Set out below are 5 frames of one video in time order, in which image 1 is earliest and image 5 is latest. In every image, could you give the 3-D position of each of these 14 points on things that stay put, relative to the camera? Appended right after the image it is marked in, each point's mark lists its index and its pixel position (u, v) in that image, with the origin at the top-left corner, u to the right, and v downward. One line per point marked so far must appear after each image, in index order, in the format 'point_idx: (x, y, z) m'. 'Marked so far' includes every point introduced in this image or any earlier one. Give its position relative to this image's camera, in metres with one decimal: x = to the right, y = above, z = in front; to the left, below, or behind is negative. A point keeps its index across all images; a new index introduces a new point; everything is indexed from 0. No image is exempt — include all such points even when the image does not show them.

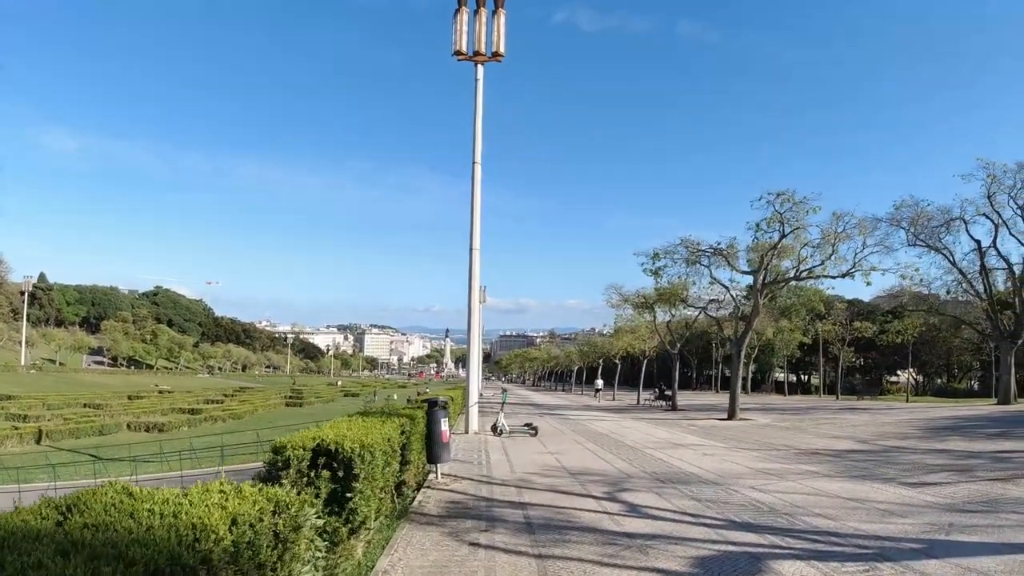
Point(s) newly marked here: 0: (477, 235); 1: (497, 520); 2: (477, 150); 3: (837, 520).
0: (-1.0, +1.5, +18.3) m
1: (-0.2, -2.5, +7.3) m
2: (-1.0, +3.9, +19.3) m
3: (+3.8, -2.7, +7.8) m
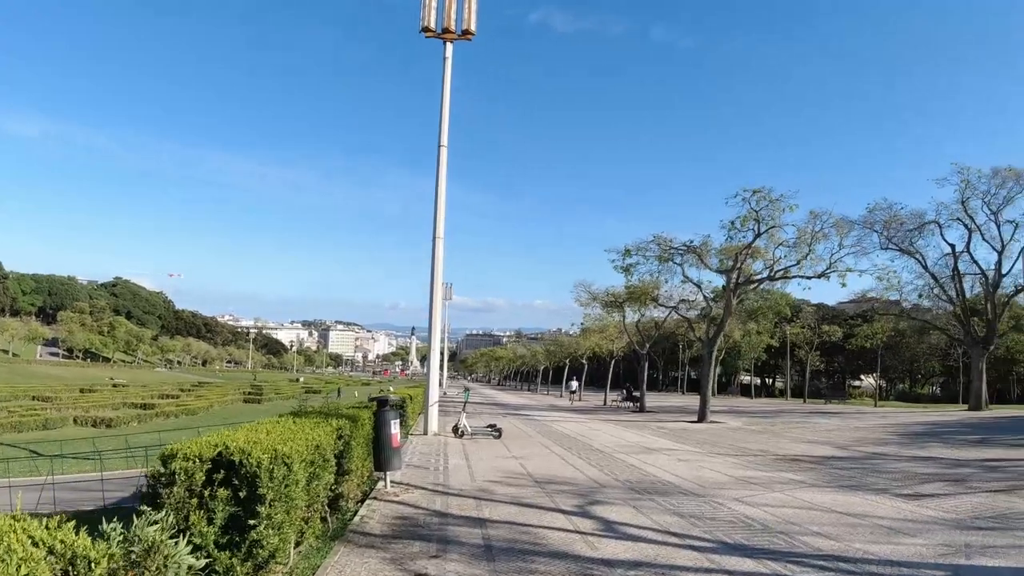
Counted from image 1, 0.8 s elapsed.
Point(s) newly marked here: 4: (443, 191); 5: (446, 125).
0: (-1.8, +1.7, +17.1) m
1: (-0.6, -2.3, +6.2) m
2: (-1.9, +4.2, +18.1) m
3: (+3.3, -2.6, +6.9) m
4: (-1.8, +2.5, +17.3) m
5: (-1.8, +4.4, +18.4) m
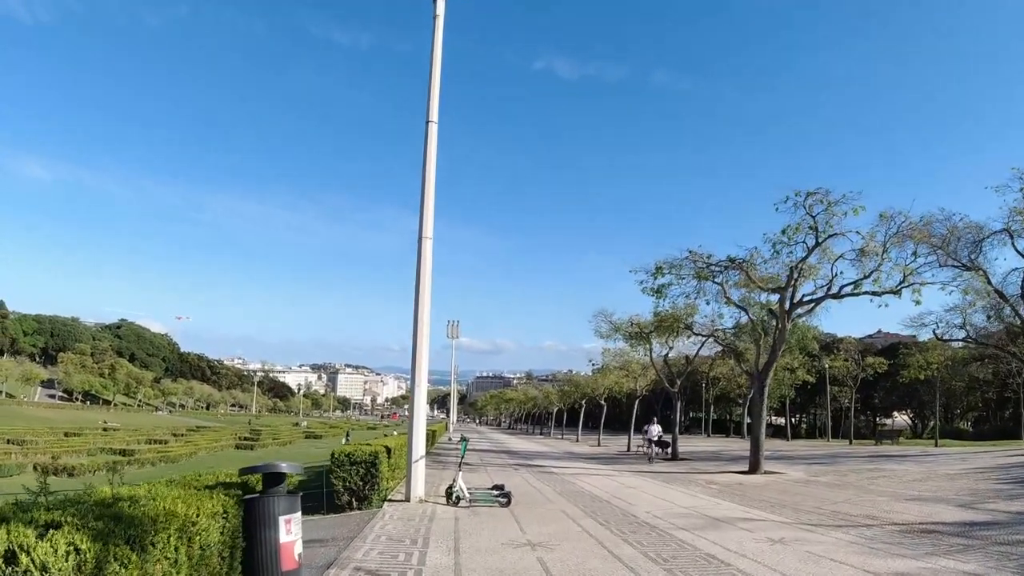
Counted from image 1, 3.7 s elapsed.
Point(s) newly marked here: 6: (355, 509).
0: (-1.6, +1.4, +13.1) m
1: (-0.5, -1.9, +1.9) m
2: (-1.7, +3.8, +14.3) m
3: (+3.4, -2.2, +2.6) m
4: (-1.6, +2.2, +13.3) m
5: (-1.6, +4.1, +14.6) m
6: (-2.6, -3.7, +11.4) m
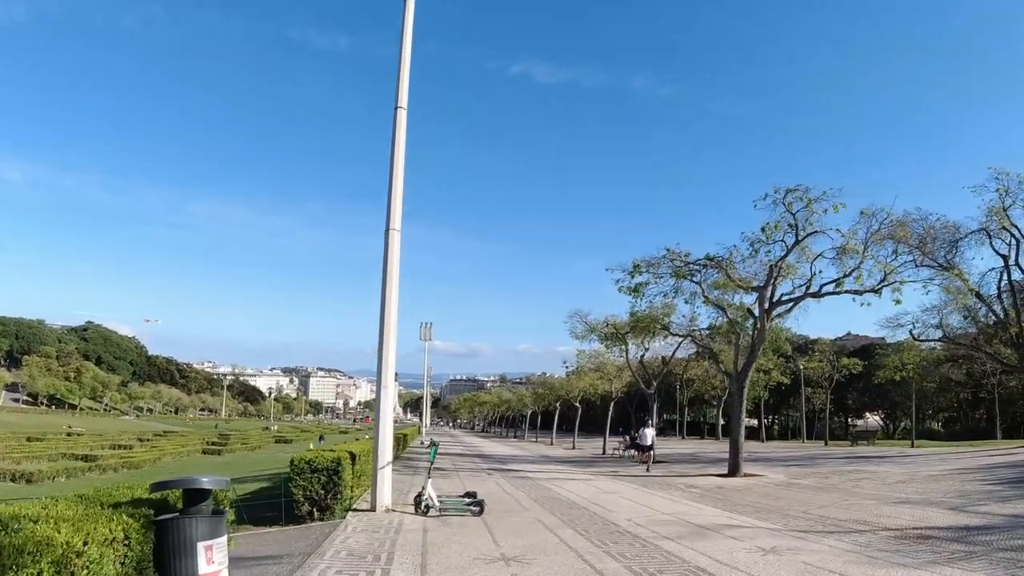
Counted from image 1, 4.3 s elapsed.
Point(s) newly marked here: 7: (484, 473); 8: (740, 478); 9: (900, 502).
0: (-2.1, +1.5, +12.4) m
1: (-0.5, -1.8, +1.2) m
2: (-2.2, +3.9, +13.5) m
3: (+3.4, -2.1, +2.0) m
4: (-2.1, +2.3, +12.6) m
5: (-2.1, +4.2, +13.9) m
6: (-3.1, -3.6, +10.6) m
7: (-0.9, -5.3, +19.5) m
8: (+6.6, -5.5, +19.5) m
9: (+8.4, -4.7, +14.8) m
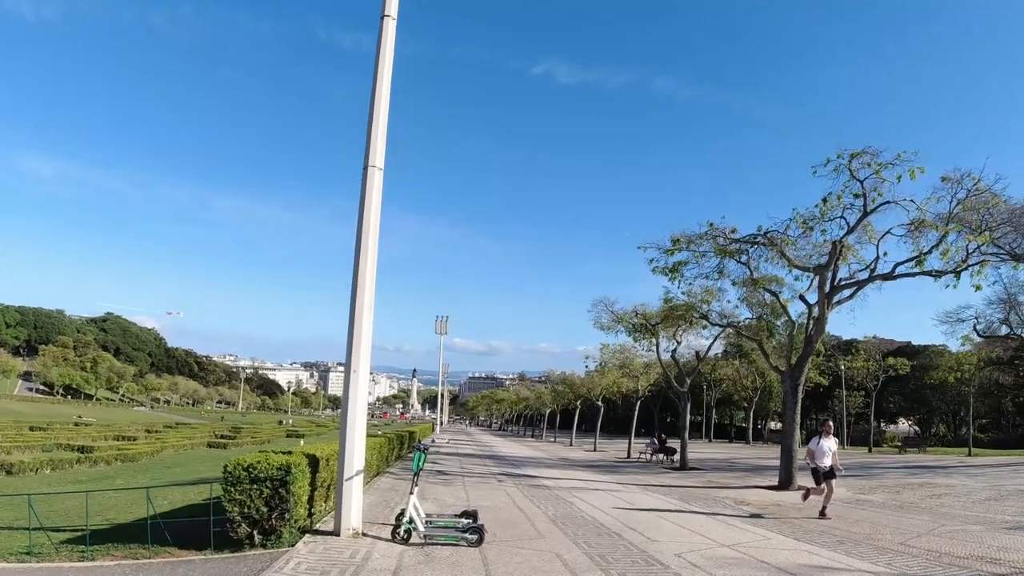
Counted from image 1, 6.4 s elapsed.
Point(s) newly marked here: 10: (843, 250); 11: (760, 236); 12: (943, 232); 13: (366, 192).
0: (-1.8, +2.1, +9.6) m
1: (-0.7, -1.2, -1.6) m
2: (-1.9, +4.5, +10.7) m
3: (+3.2, -1.5, -0.9) m
4: (-1.8, +2.9, +9.8) m
5: (-1.8, +4.8, +11.1) m
6: (-3.0, -3.0, +7.8) m
7: (-0.5, -4.7, +16.8) m
8: (+6.9, -5.0, +16.5) m
9: (+8.7, -4.2, +11.7) m
10: (+9.6, +1.1, +19.8) m
11: (+6.9, +1.4, +19.1) m
12: (+10.8, +1.4, +16.9) m
13: (-2.0, +1.3, +9.3) m
